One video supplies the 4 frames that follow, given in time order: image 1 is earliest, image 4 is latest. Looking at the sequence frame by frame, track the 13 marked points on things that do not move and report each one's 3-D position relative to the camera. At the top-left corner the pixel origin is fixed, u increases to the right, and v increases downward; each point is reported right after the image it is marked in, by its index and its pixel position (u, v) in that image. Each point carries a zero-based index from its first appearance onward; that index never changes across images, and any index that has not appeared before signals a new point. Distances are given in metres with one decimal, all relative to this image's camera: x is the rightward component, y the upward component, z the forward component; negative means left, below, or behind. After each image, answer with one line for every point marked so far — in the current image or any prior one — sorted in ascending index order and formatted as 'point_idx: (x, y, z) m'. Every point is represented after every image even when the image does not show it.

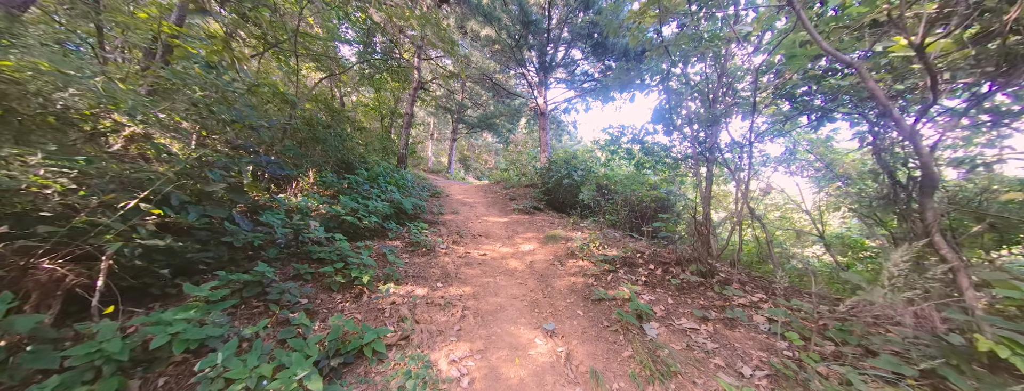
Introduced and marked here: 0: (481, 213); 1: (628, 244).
0: (-0.8, -0.4, +6.4) m
1: (+2.0, -0.8, +4.5) m
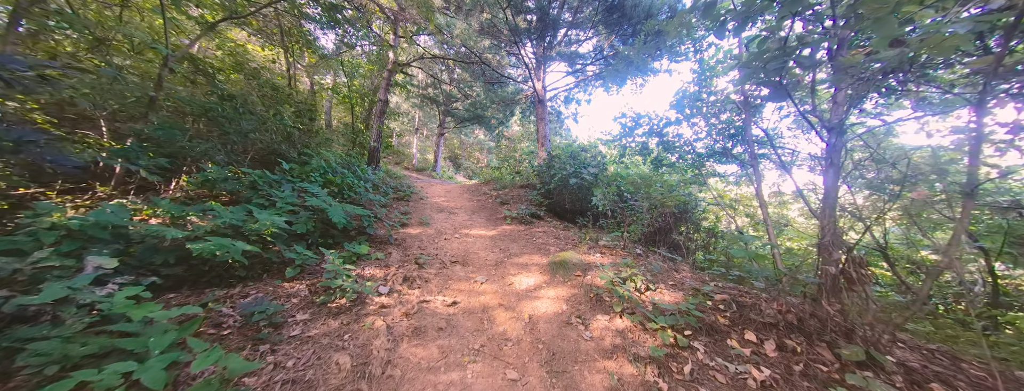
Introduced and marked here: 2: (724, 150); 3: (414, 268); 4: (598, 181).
0: (-0.9, -0.5, +4.8) m
1: (+1.9, -0.9, +2.9) m
2: (+4.4, +1.0, +5.6) m
3: (-1.1, -0.8, +2.8) m
4: (+1.9, +0.3, +5.9) m
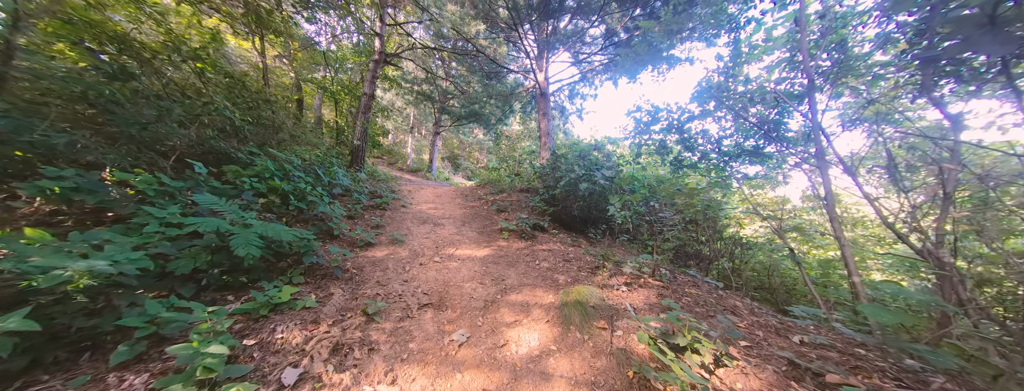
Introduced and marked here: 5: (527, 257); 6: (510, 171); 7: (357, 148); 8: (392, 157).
0: (-1.0, -0.7, +3.9) m
1: (+1.8, -1.1, +2.0) m
2: (+4.3, +0.8, +4.6) m
3: (-1.1, -0.9, +1.9) m
4: (+1.9, +0.2, +5.0) m
5: (+0.2, -0.8, +3.5) m
6: (-0.1, +0.9, +9.2) m
7: (-5.1, +1.6, +8.7) m
8: (-7.6, +2.4, +16.7) m
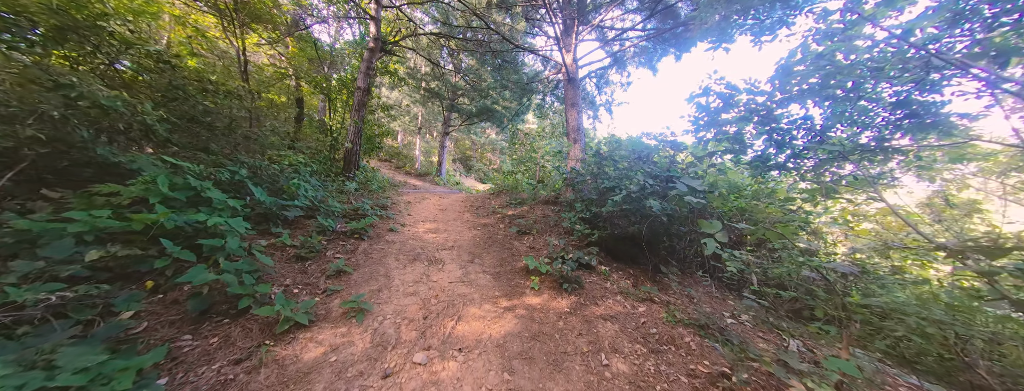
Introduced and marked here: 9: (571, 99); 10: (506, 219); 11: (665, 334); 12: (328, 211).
0: (-0.6, -0.9, +2.4) m
1: (+2.0, -1.3, +0.4) m
2: (+4.7, +0.6, +2.9) m
3: (-0.9, -1.2, +0.5) m
4: (+2.2, 0.0, +3.4) m
5: (+0.5, -1.1, +2.0) m
6: (+0.5, +0.6, +7.7) m
7: (-4.5, +1.2, +7.4) m
8: (-6.6, +2.1, +15.6) m
9: (+1.4, +2.3, +6.4) m
10: (-0.1, -0.4, +5.0) m
11: (+1.3, -1.1, +2.1) m
12: (-2.6, -0.2, +3.8) m
